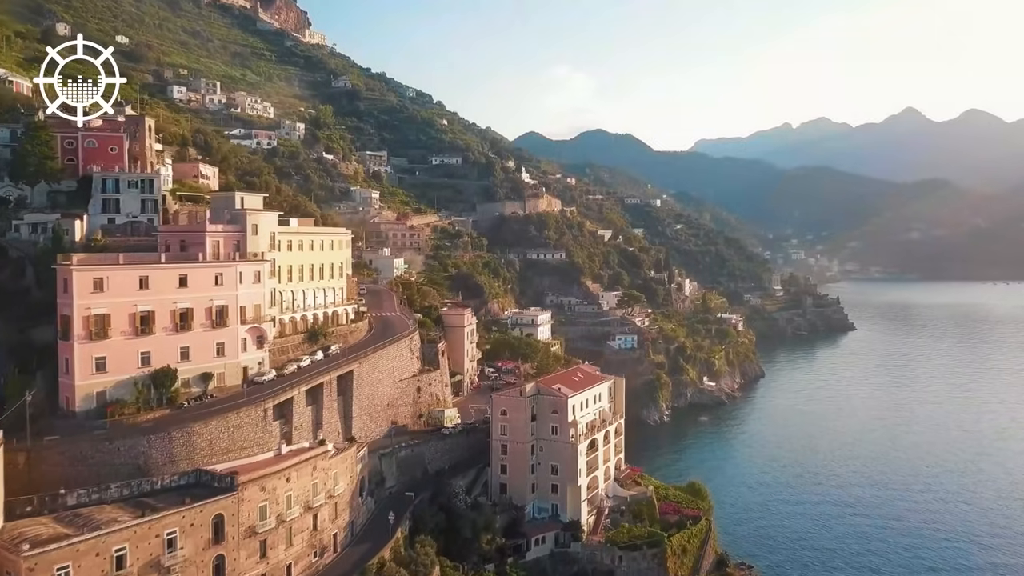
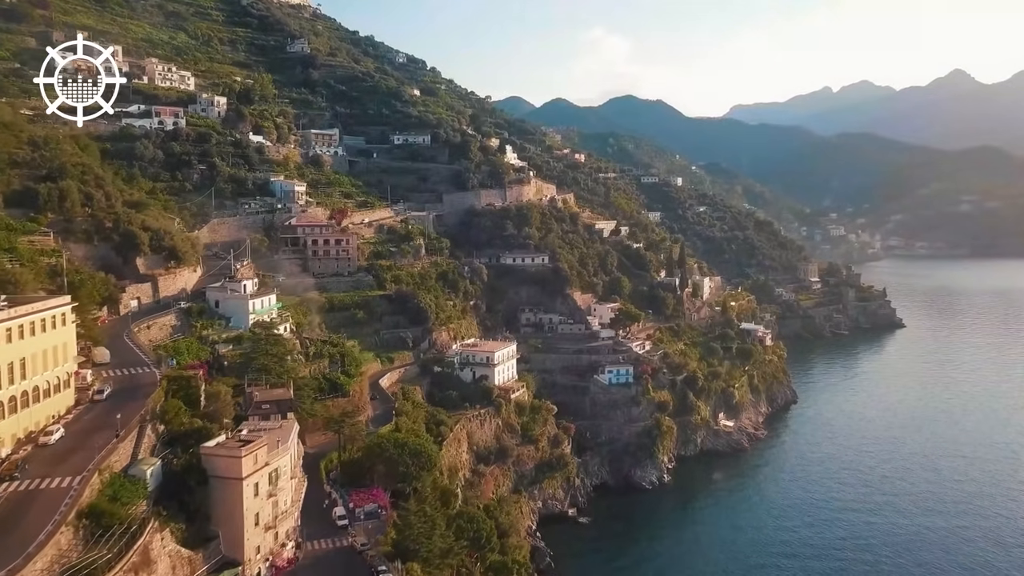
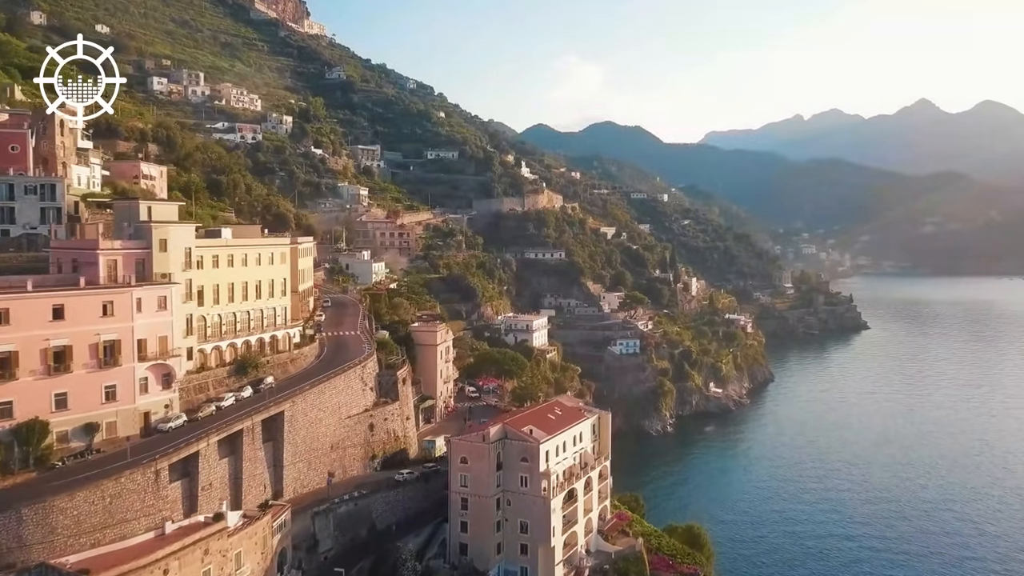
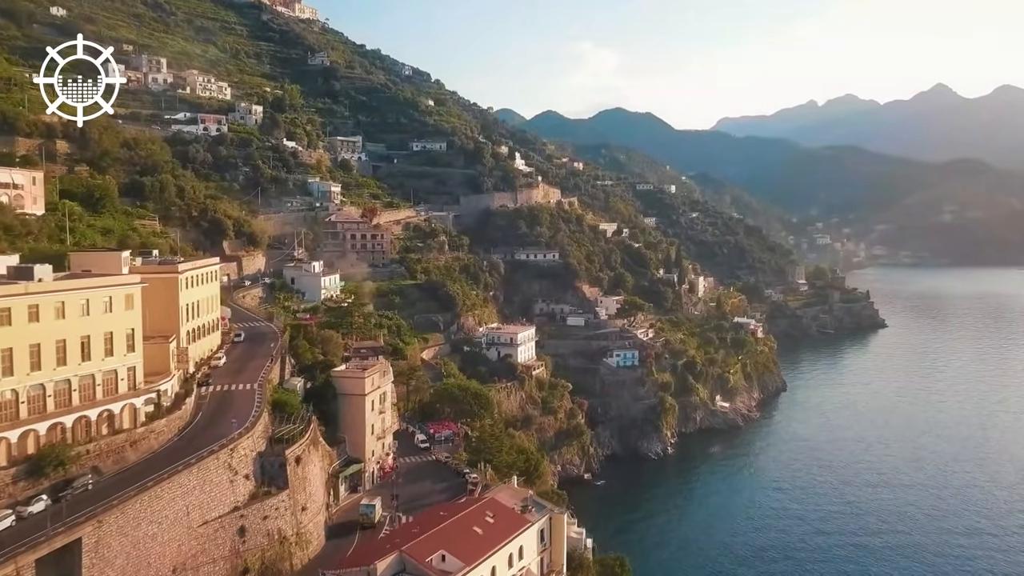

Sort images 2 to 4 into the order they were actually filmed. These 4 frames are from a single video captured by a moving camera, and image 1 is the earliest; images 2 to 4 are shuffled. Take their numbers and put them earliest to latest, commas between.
3, 4, 2
